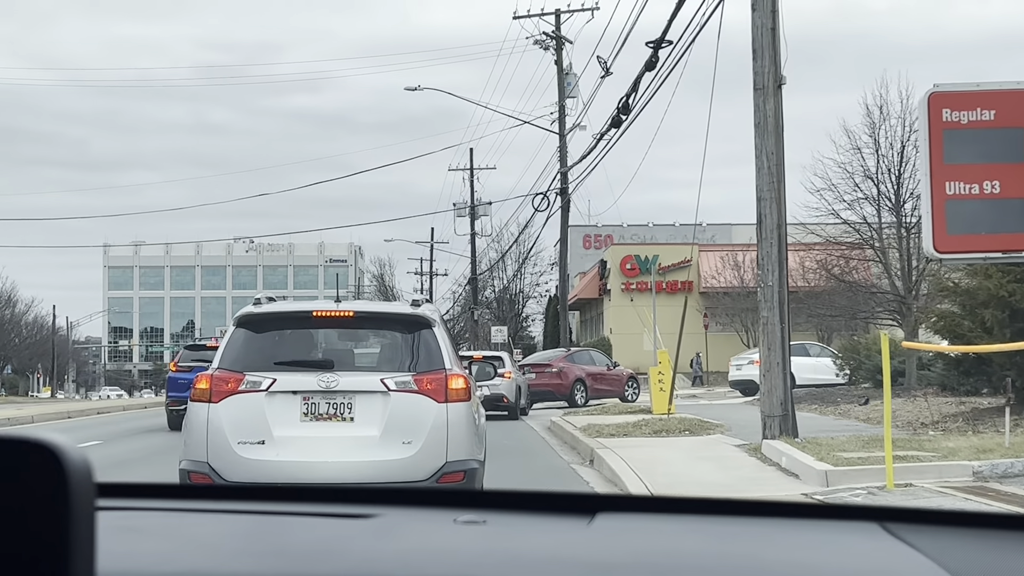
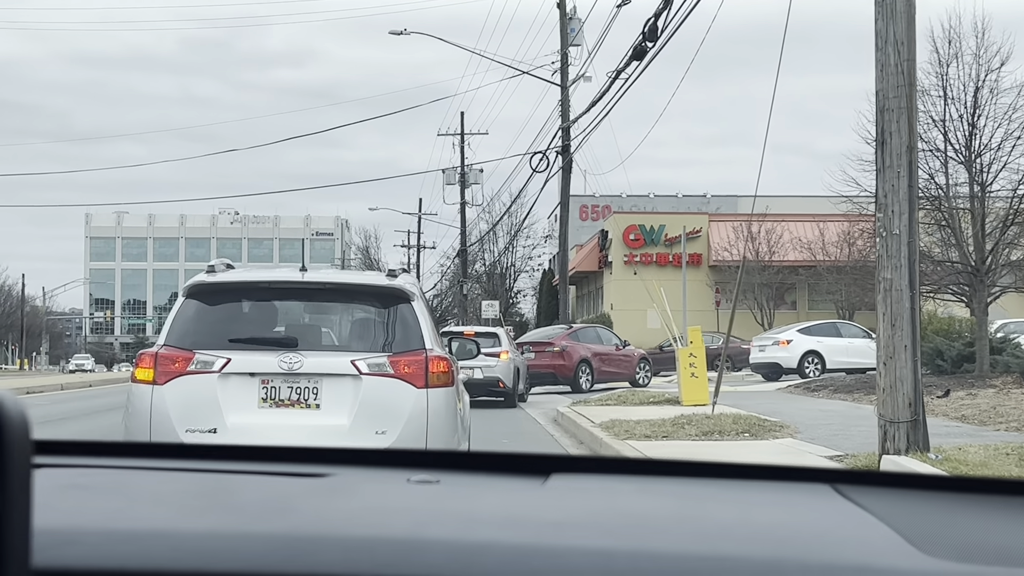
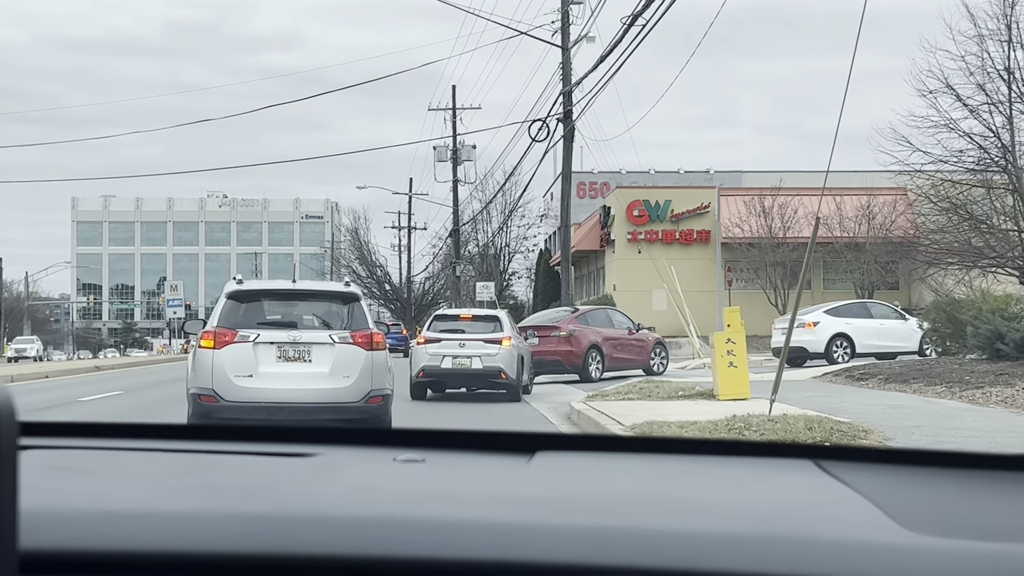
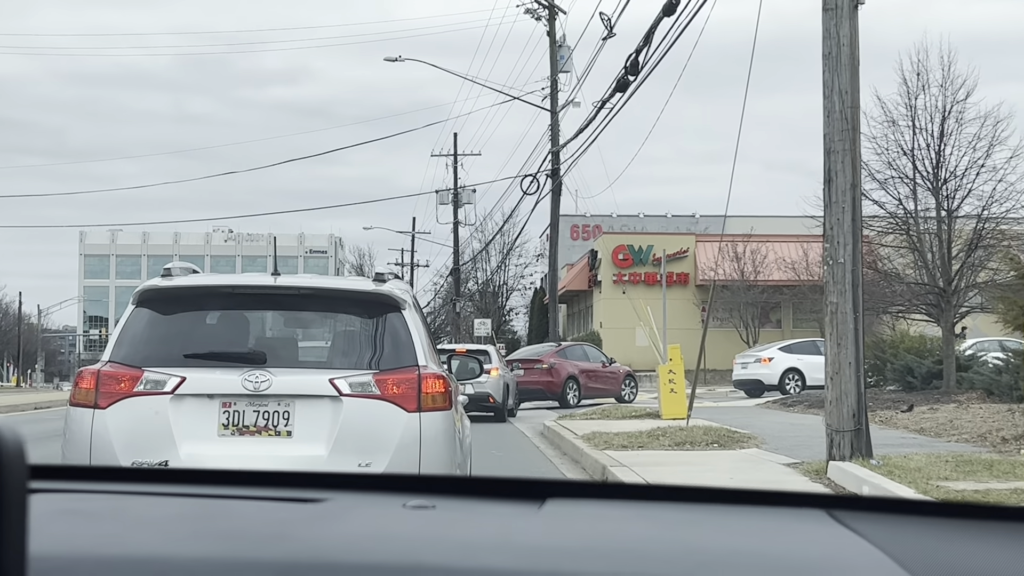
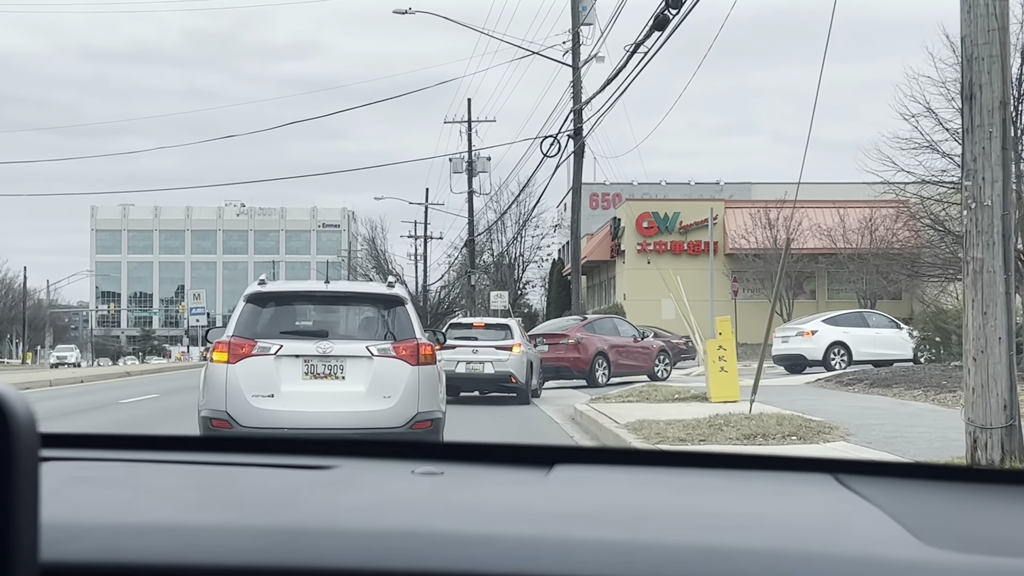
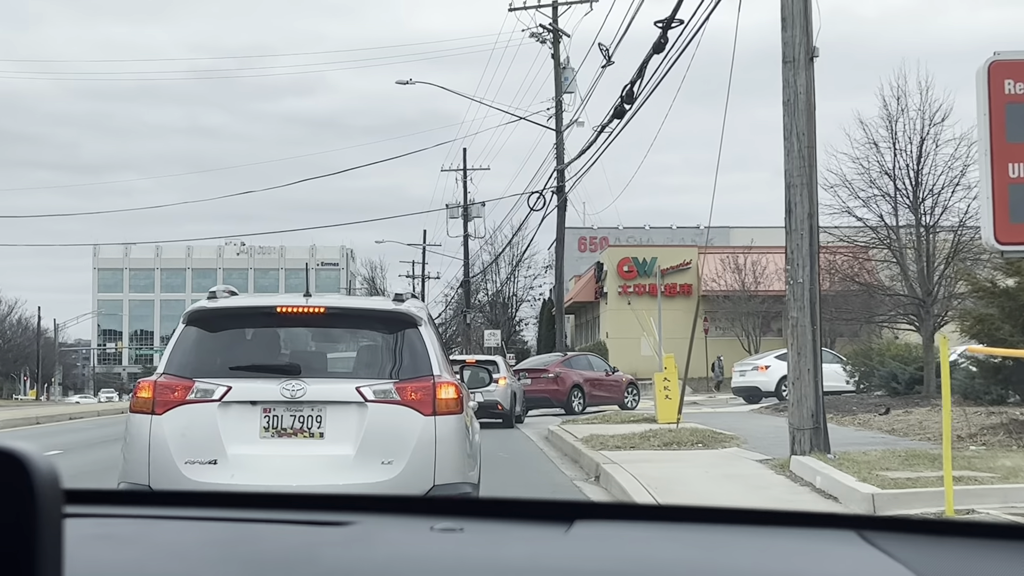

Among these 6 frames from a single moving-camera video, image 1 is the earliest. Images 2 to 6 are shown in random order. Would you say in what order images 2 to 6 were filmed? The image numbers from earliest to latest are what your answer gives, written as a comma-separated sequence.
6, 4, 2, 5, 3
